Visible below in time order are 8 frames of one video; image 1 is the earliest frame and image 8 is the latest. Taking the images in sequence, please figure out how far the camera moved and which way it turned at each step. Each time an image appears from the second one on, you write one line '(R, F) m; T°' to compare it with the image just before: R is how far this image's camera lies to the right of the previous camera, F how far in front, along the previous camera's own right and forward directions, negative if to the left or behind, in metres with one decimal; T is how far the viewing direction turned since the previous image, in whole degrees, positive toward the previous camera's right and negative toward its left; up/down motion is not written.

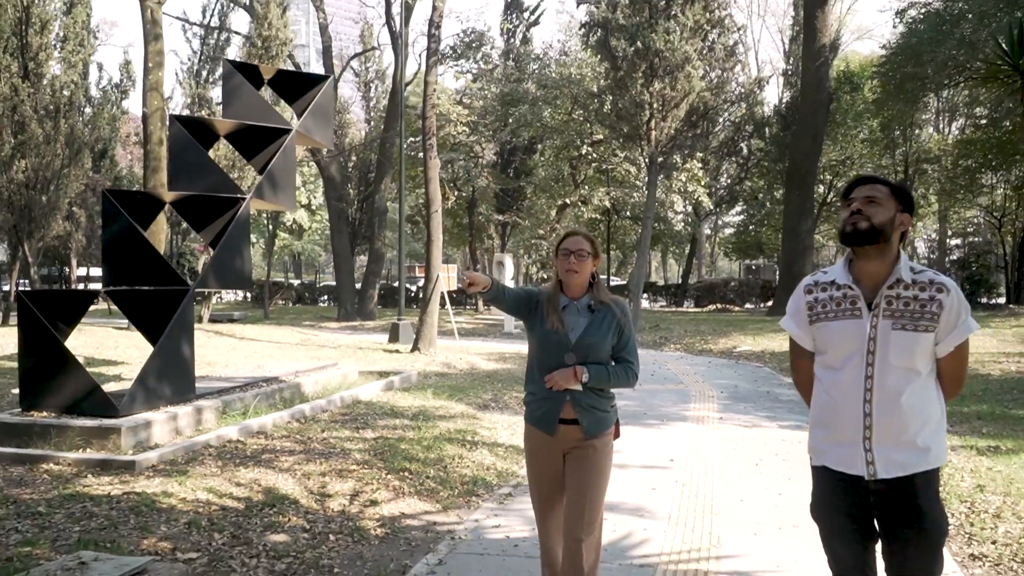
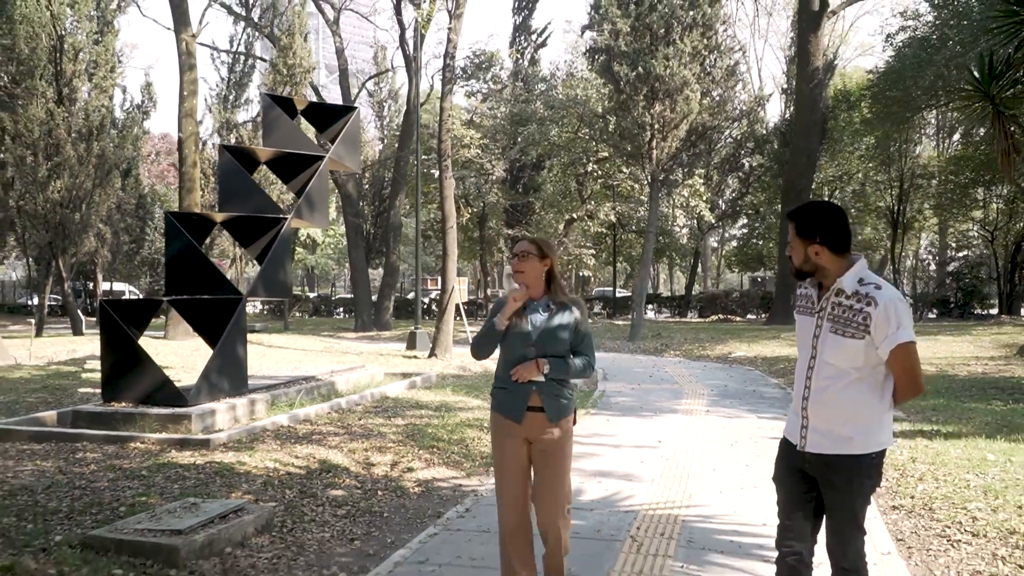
(0.0, -1.3) m; -1°
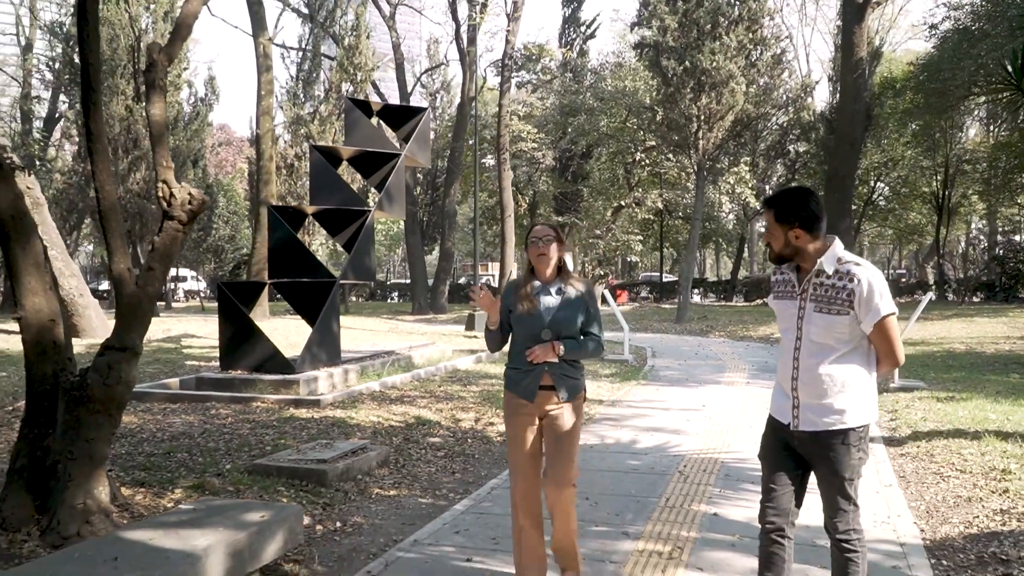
(-0.2, -1.3) m; -3°
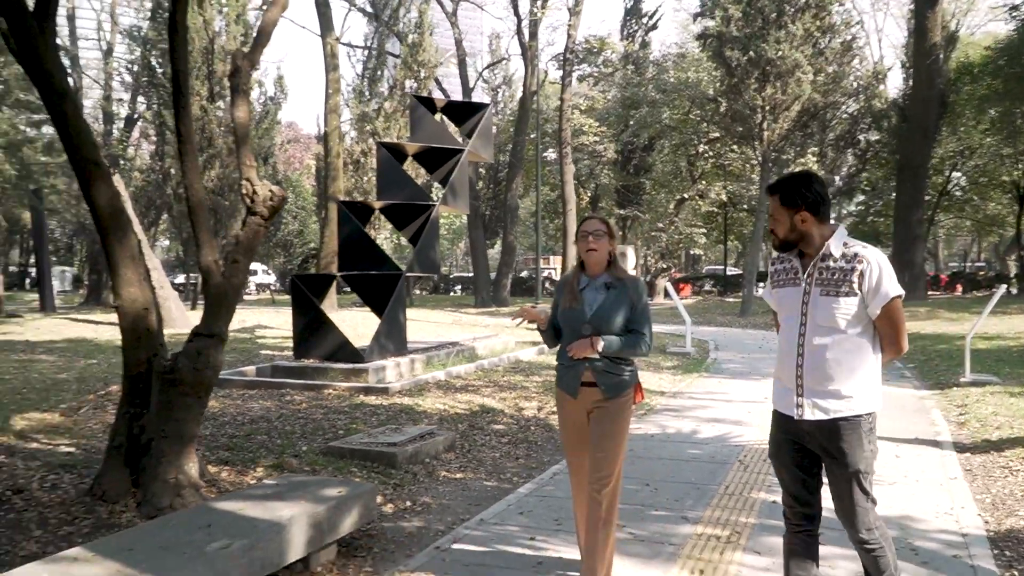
(0.0, -0.2) m; -4°
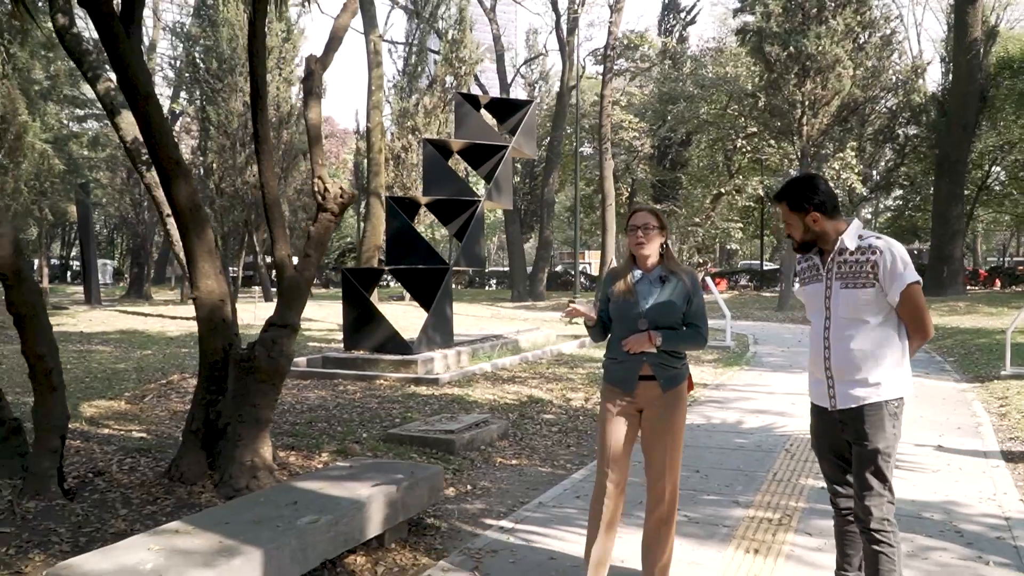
(-0.2, -0.2) m; -2°
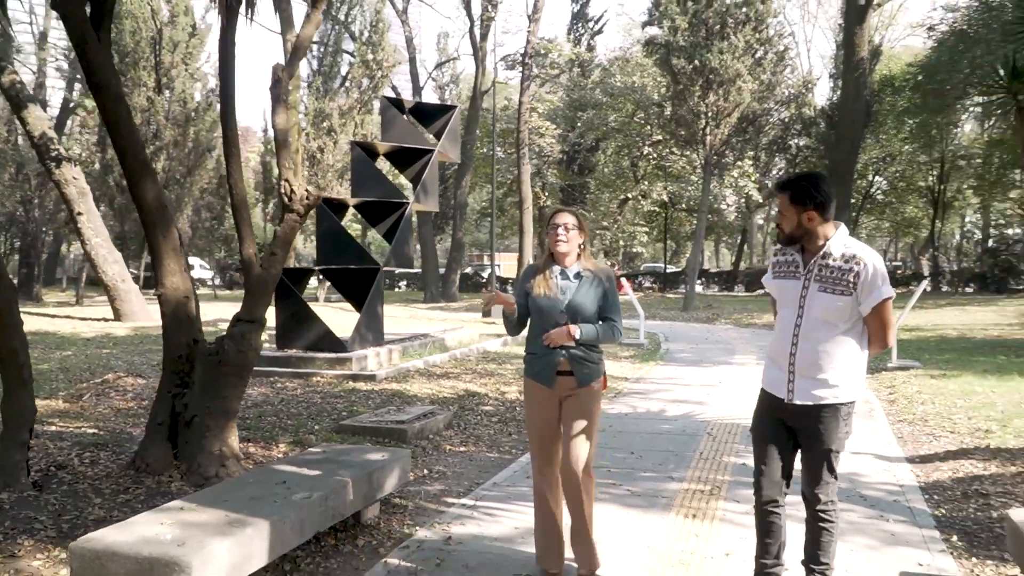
(-0.4, -0.5) m; +7°
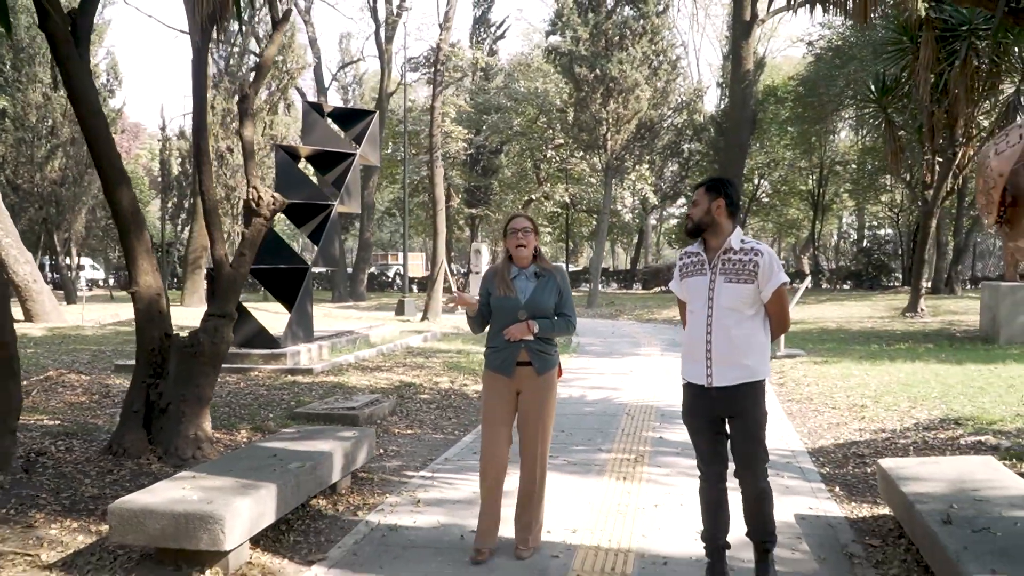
(-0.4, -0.8) m; +7°
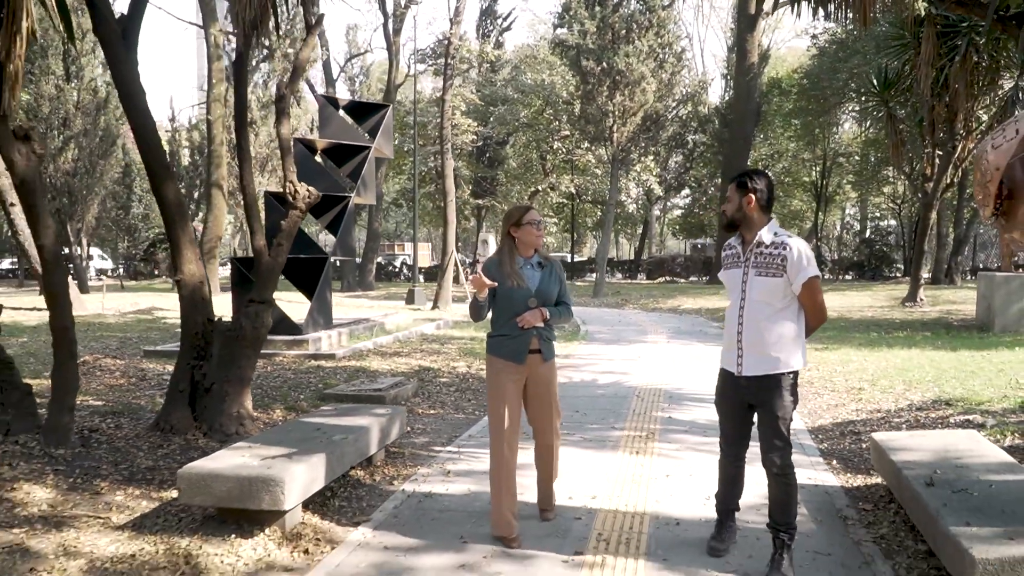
(-0.1, -0.5) m; 0°
